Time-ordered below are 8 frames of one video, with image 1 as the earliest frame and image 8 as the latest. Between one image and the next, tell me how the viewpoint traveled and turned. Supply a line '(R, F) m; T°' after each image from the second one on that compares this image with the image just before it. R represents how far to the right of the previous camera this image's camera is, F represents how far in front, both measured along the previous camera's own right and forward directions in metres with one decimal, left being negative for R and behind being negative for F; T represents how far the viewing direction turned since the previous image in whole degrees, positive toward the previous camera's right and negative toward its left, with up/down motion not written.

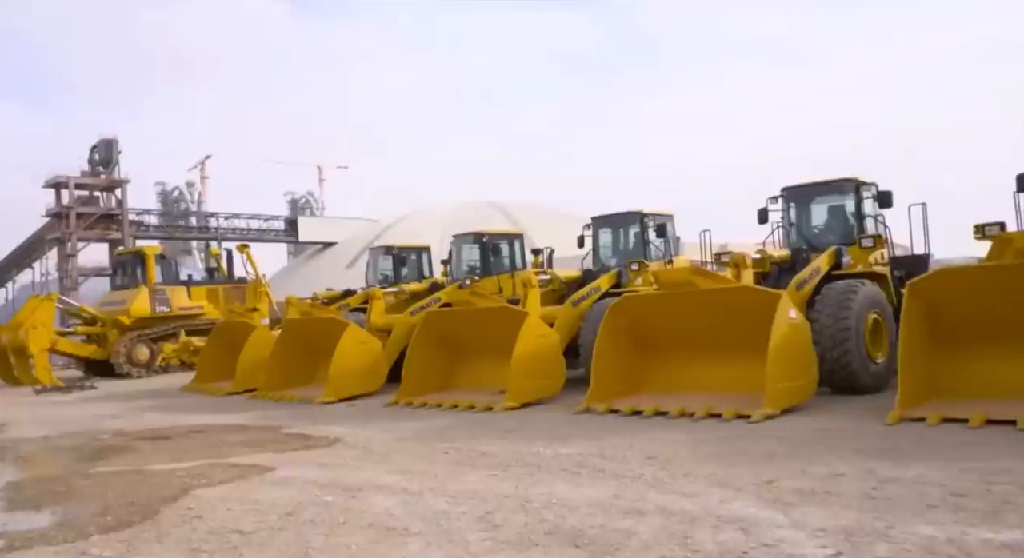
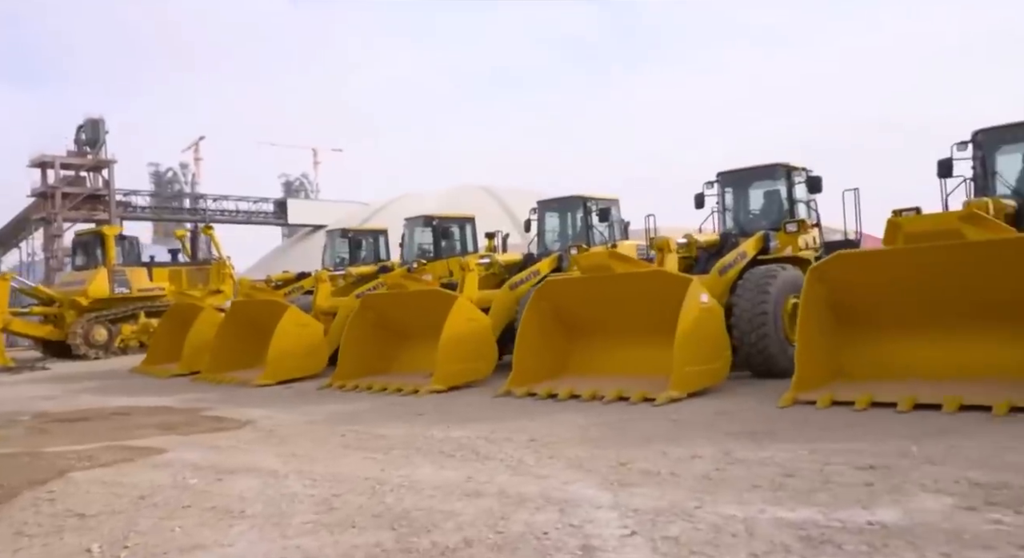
(+0.5, 0.0) m; +2°
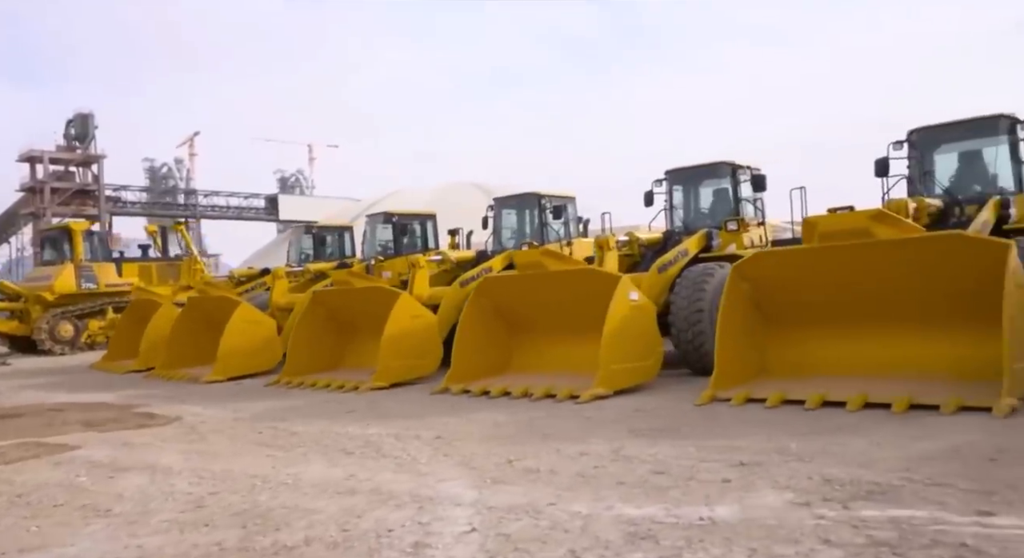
(+0.4, 0.0) m; +1°
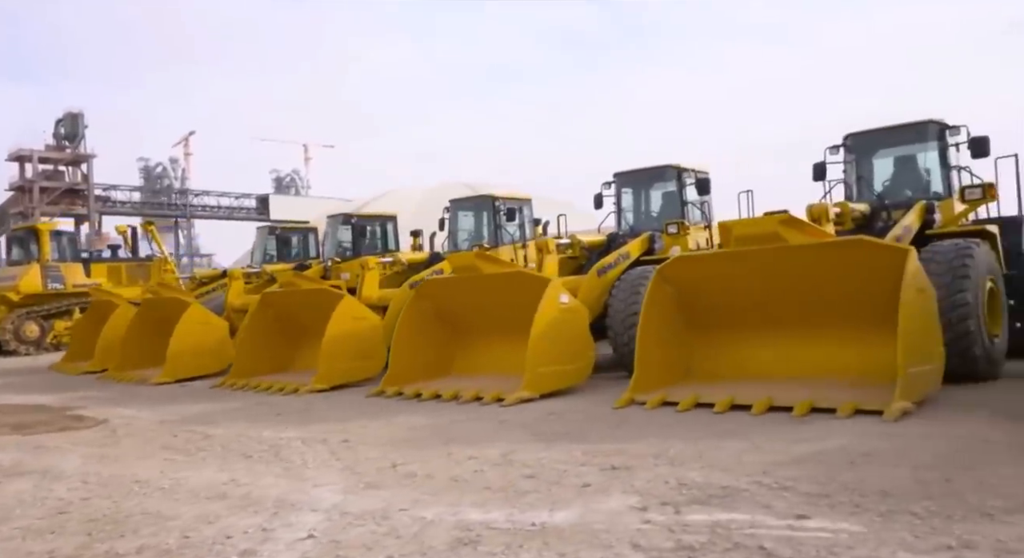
(+0.4, 0.0) m; +1°
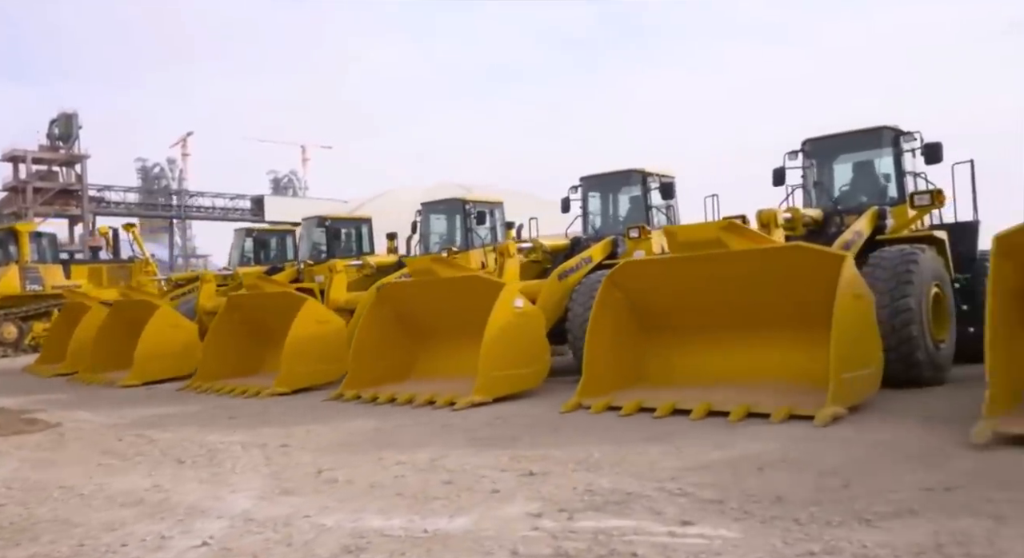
(+0.3, 0.0) m; +1°
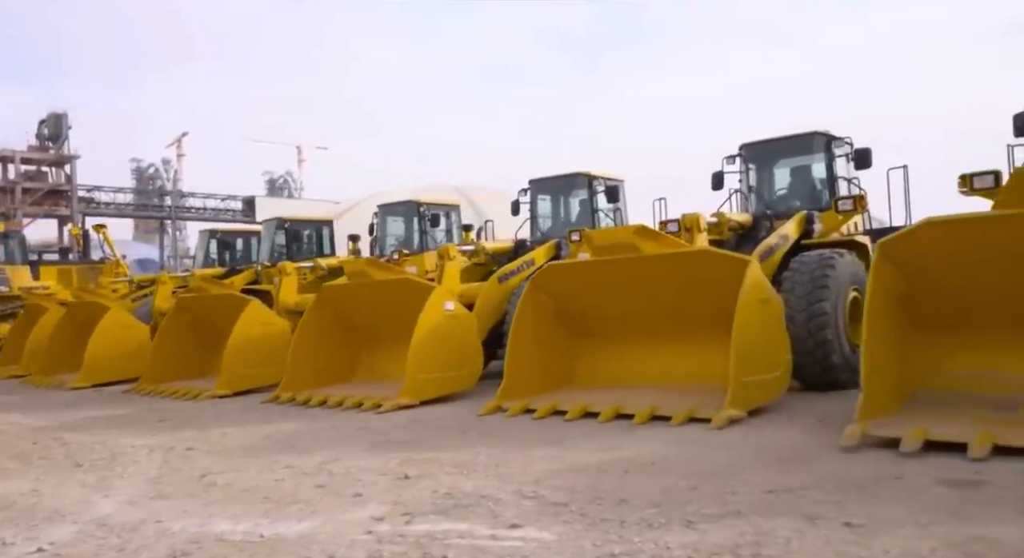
(+0.4, 0.0) m; +1°
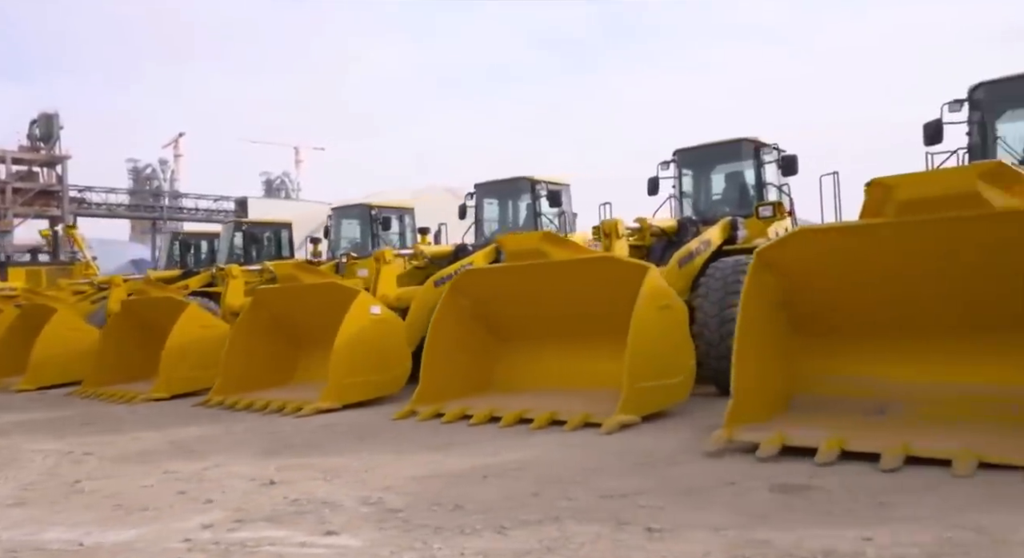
(+0.5, 0.0) m; +1°
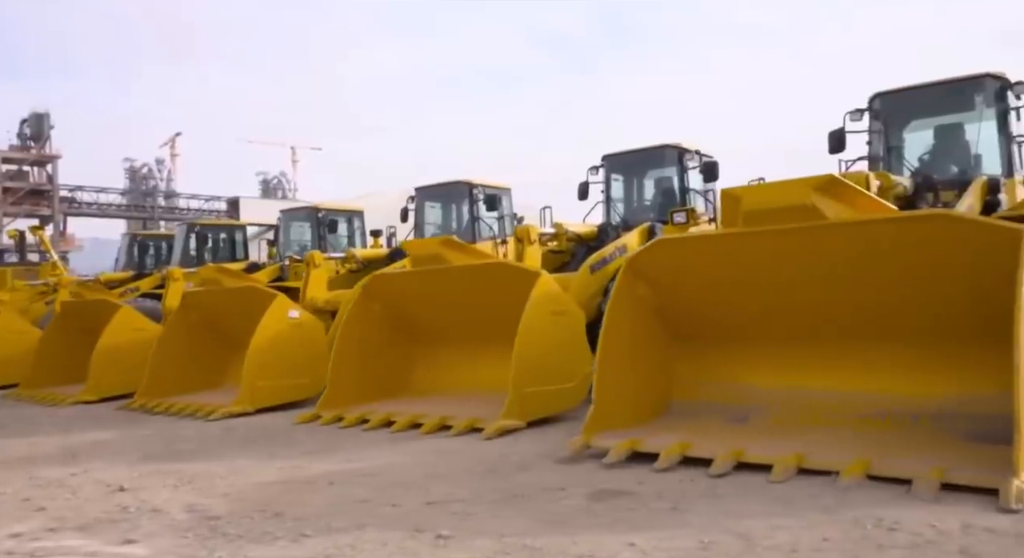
(+0.5, 0.0) m; +1°
